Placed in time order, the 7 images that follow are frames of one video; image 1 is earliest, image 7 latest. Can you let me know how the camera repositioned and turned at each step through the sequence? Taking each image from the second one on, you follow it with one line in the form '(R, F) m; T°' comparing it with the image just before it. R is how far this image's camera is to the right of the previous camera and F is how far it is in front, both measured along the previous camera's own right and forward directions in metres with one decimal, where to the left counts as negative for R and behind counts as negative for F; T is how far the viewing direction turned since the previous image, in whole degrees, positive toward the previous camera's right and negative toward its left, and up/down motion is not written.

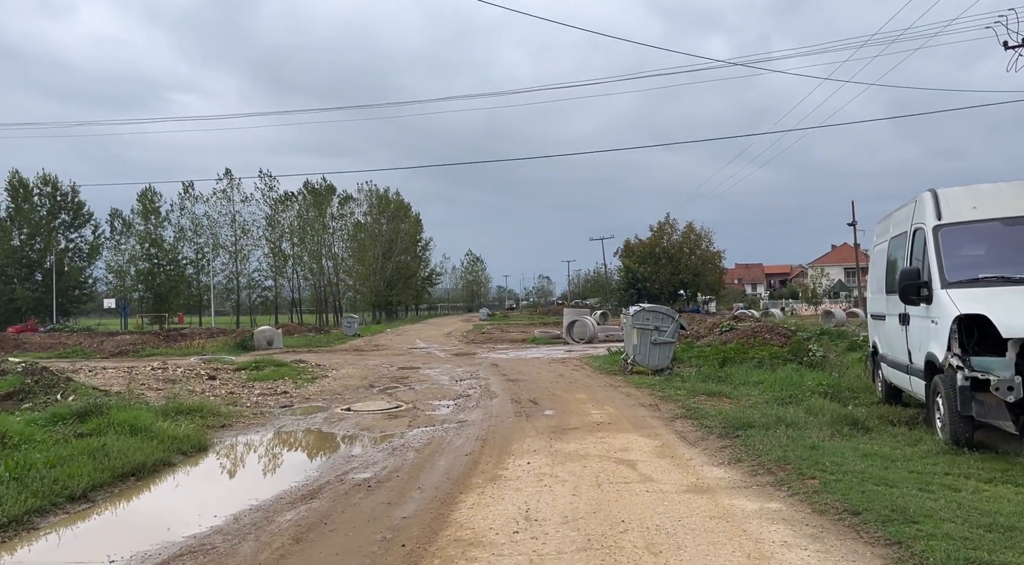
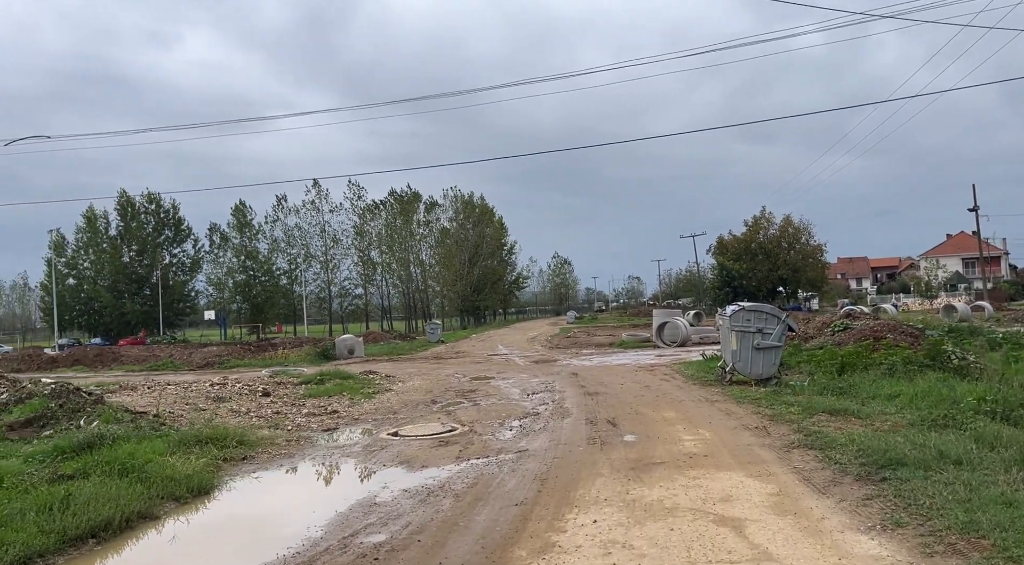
(+0.3, +2.2) m; -7°
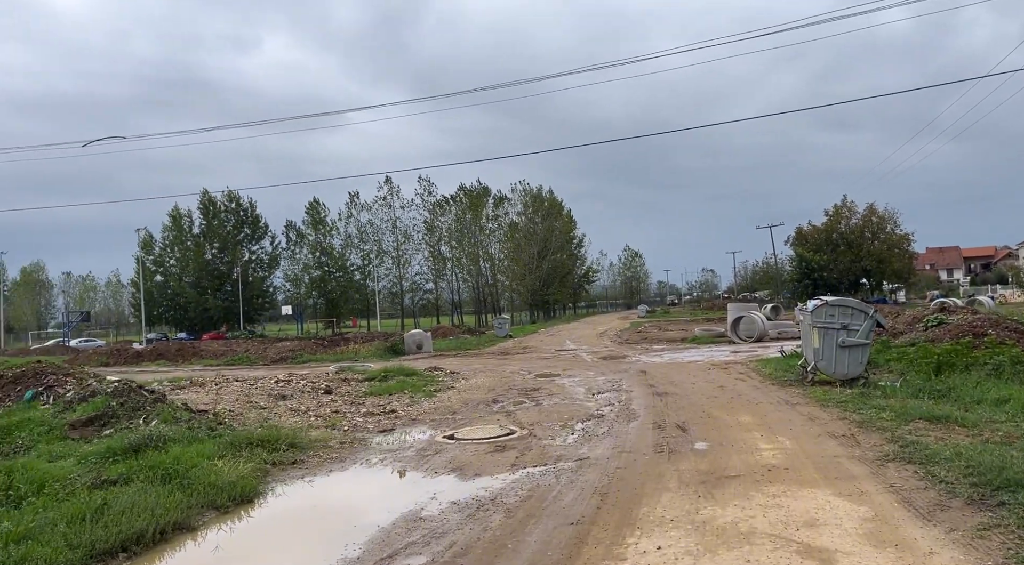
(+0.1, +0.7) m; -5°
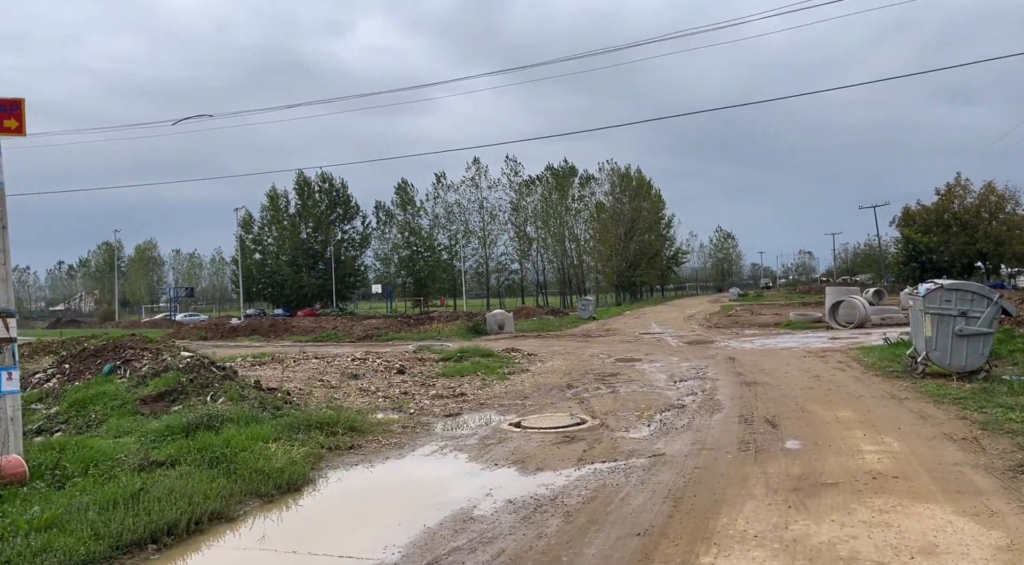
(+0.2, +0.8) m; -6°
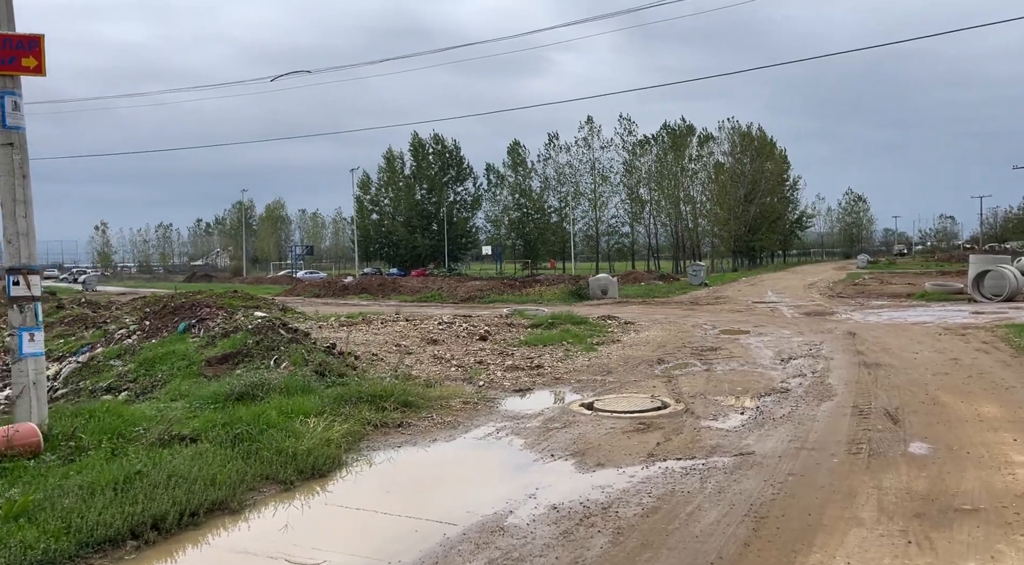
(+0.5, +1.2) m; -8°
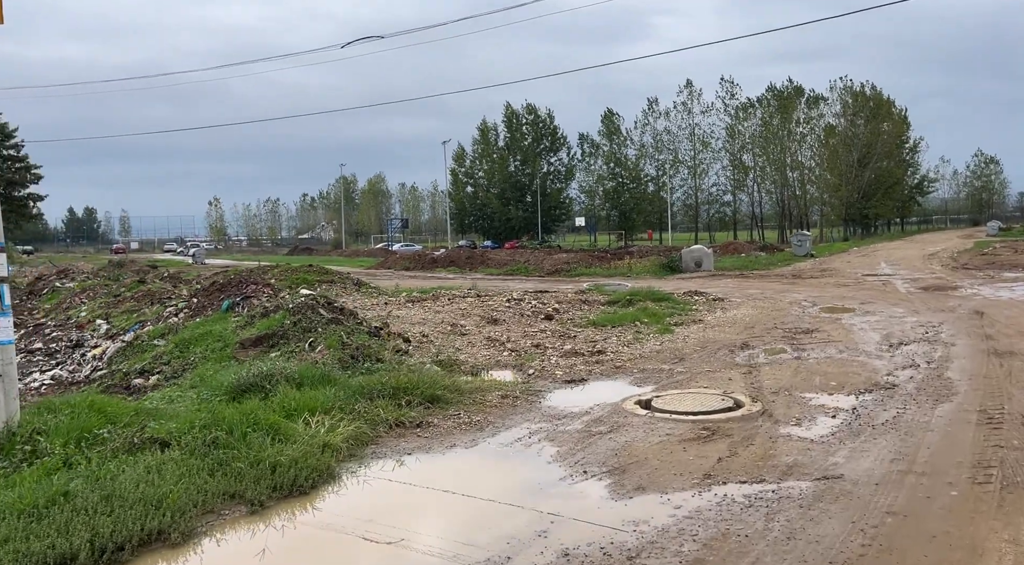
(+0.6, +1.3) m; -7°
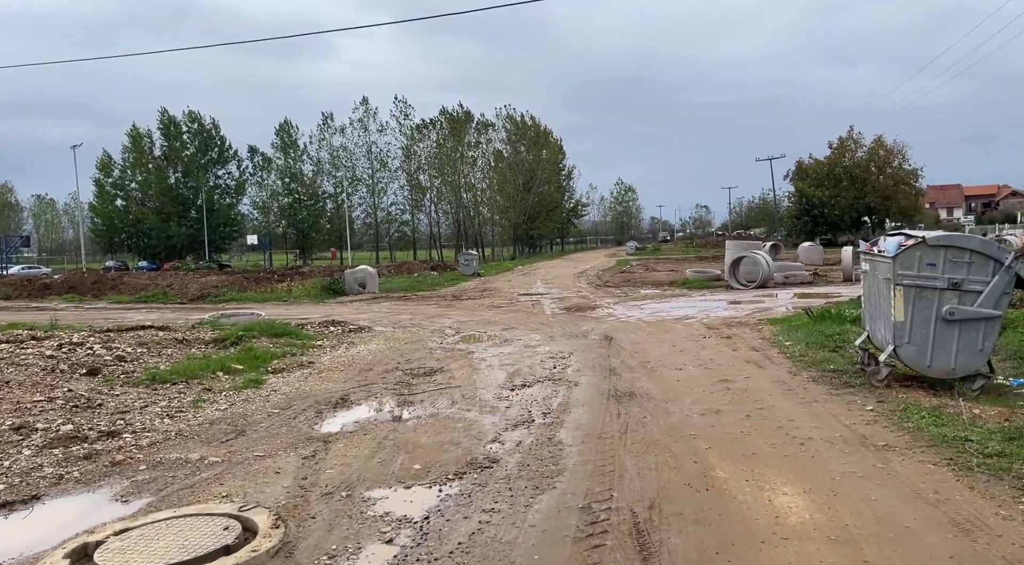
(+1.9, +2.5) m; +23°
